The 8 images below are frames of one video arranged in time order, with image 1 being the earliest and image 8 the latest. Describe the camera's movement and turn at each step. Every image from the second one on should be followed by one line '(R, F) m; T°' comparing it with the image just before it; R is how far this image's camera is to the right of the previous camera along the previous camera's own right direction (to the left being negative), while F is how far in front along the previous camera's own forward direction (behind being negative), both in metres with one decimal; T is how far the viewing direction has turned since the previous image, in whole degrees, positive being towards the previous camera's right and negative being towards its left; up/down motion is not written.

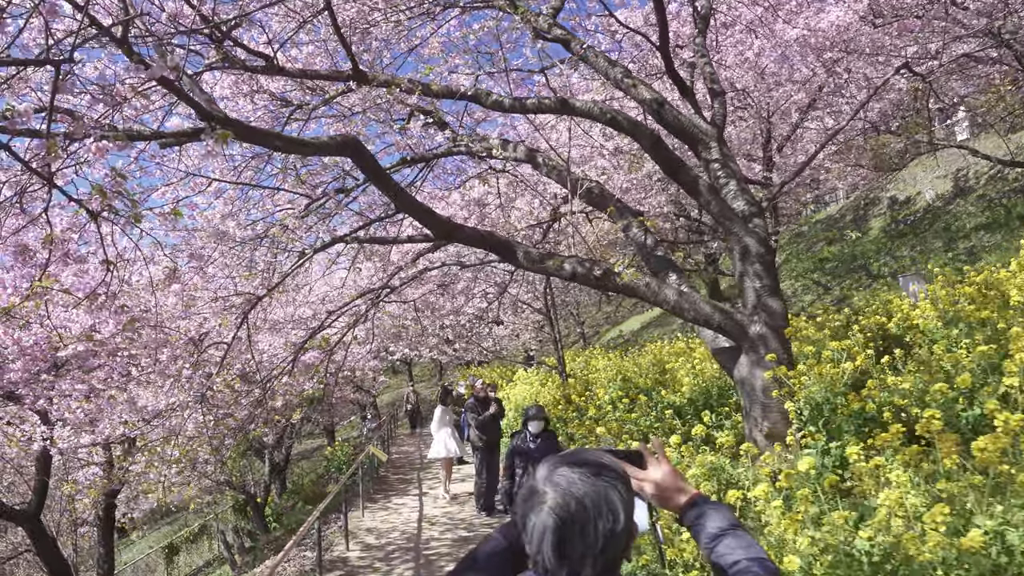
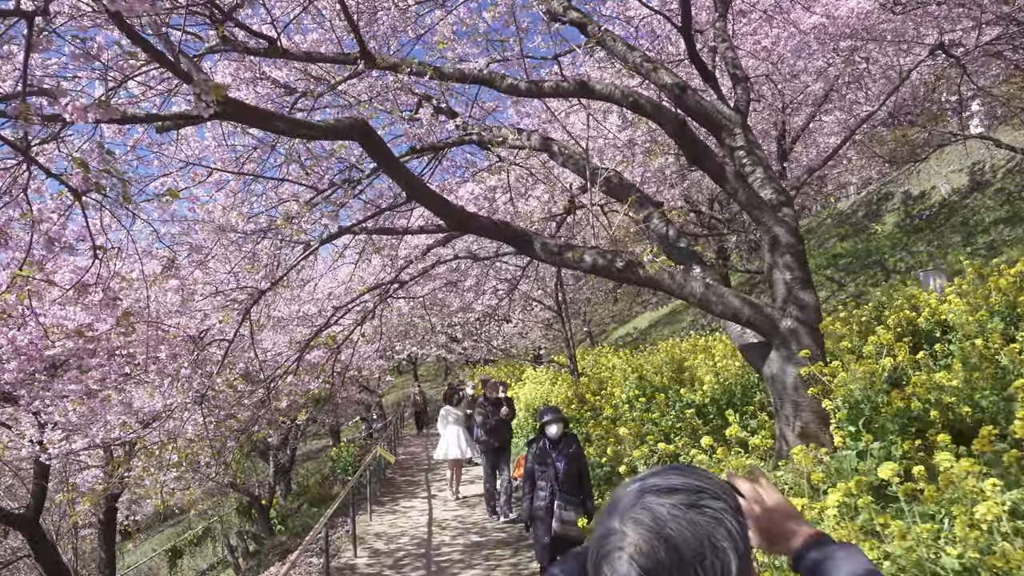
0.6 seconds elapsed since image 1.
(-0.1, +0.3) m; 0°
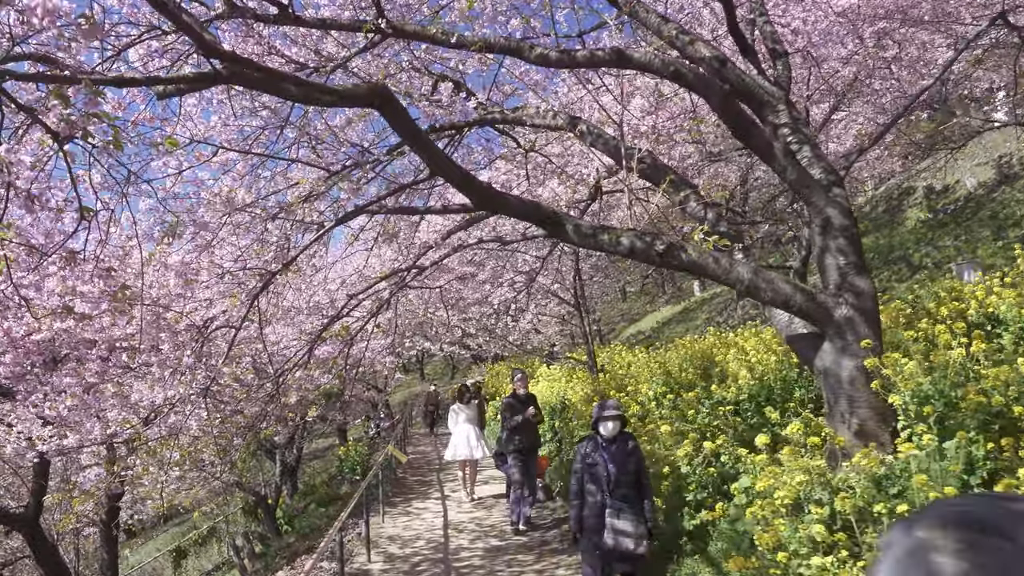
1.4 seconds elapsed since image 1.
(-0.1, +0.4) m; 0°
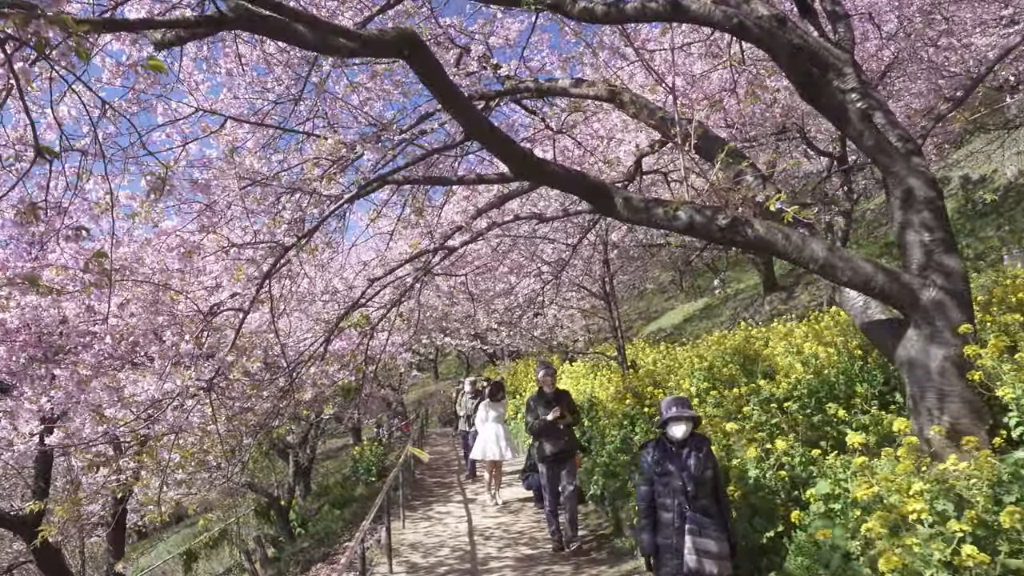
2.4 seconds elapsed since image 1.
(-0.2, +0.5) m; -1°
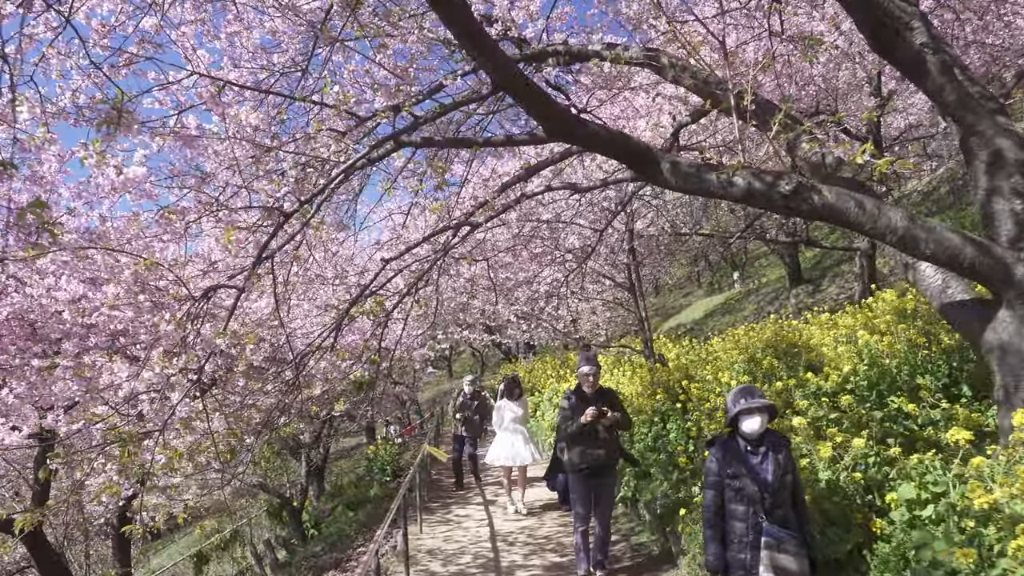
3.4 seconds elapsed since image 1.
(-0.1, +0.5) m; -1°
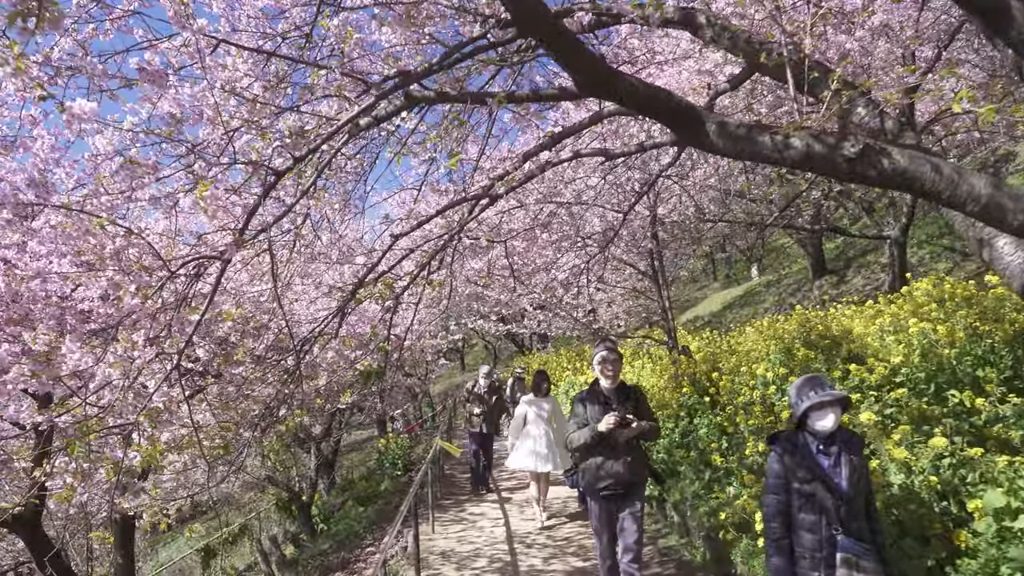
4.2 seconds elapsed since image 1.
(-0.1, +0.4) m; -1°
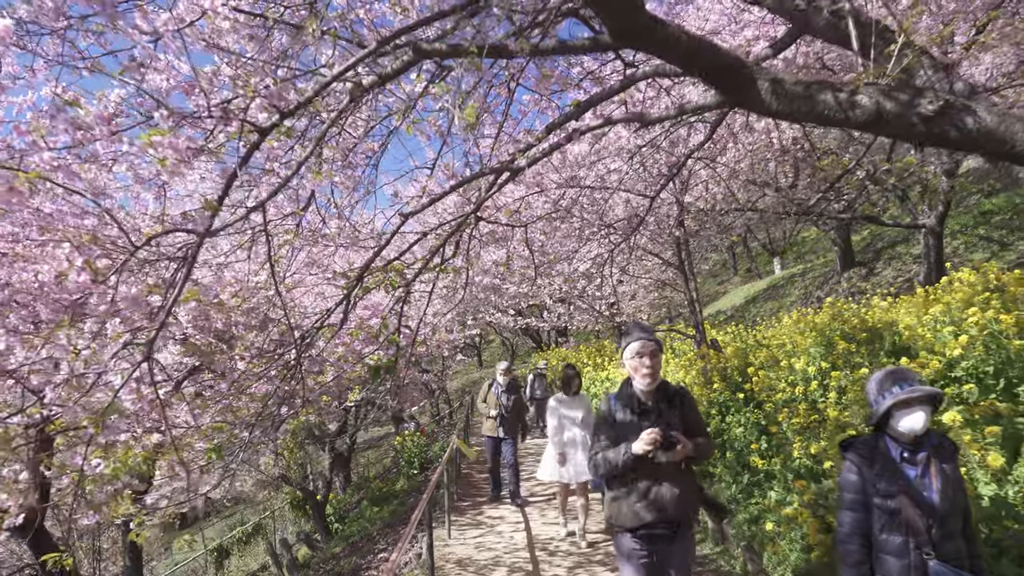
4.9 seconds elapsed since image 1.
(0.0, +0.4) m; -1°
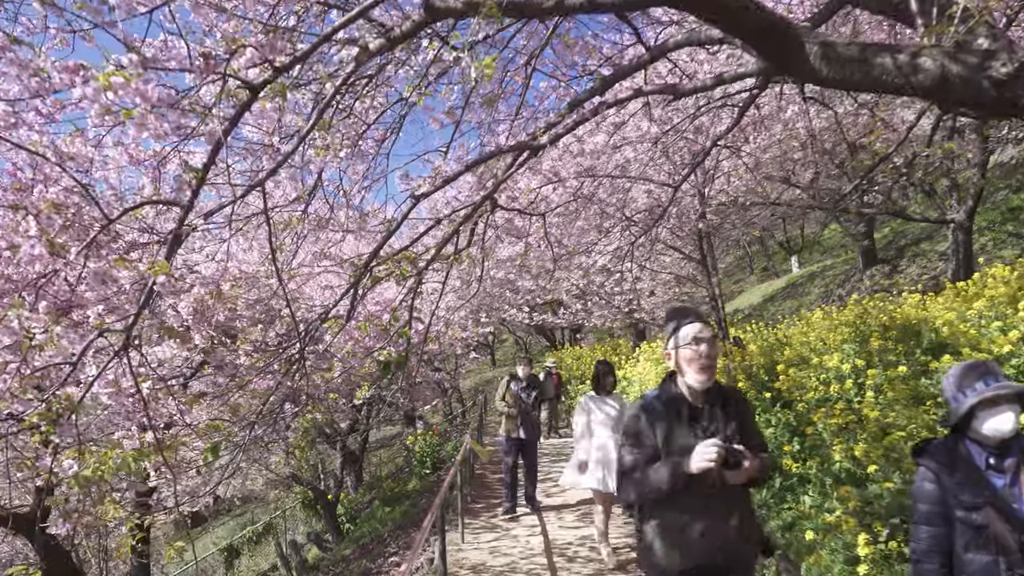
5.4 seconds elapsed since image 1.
(0.0, +0.3) m; -1°
